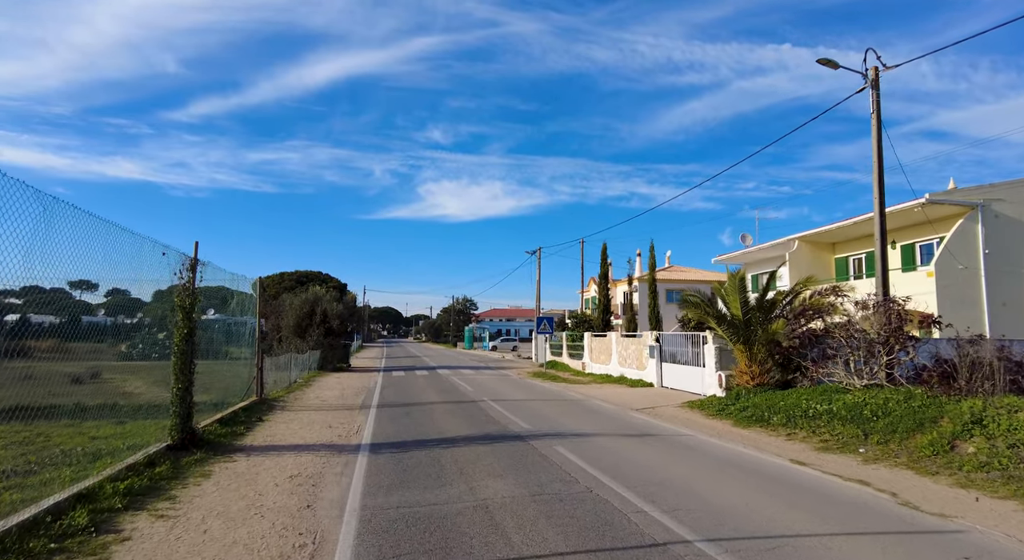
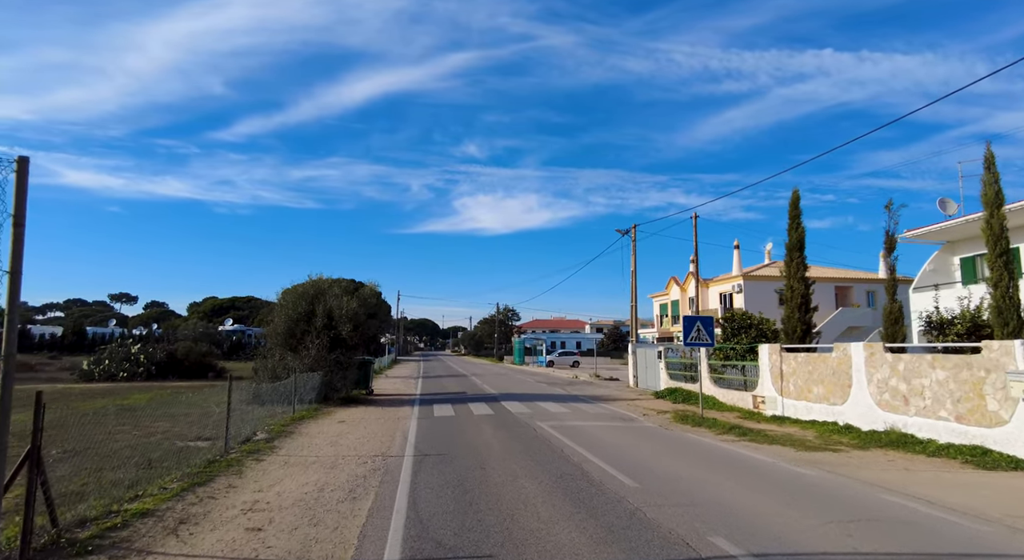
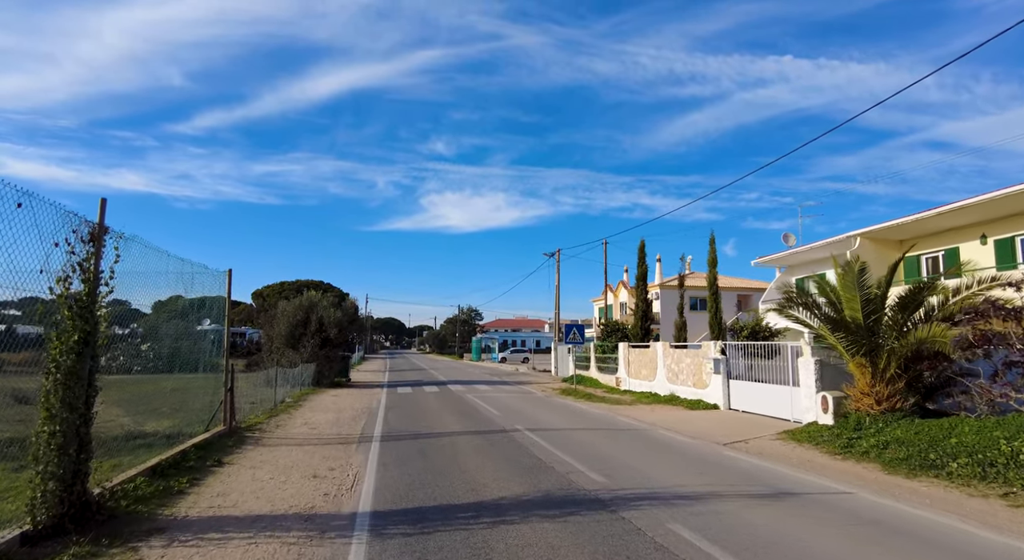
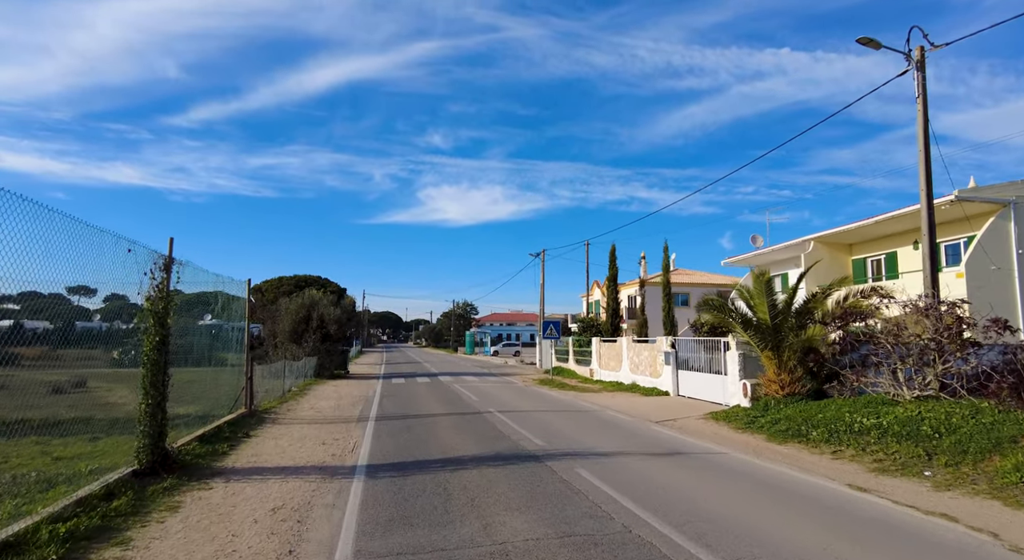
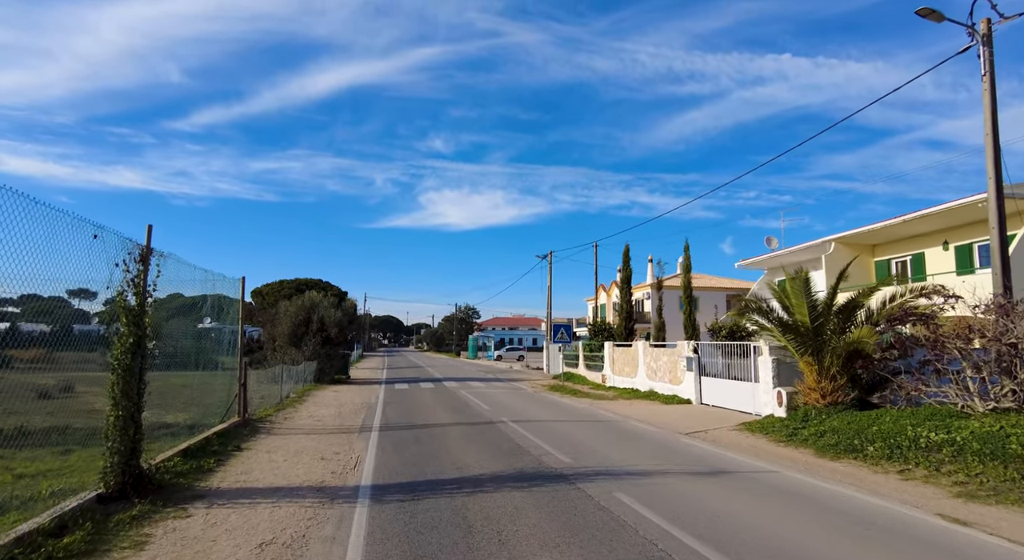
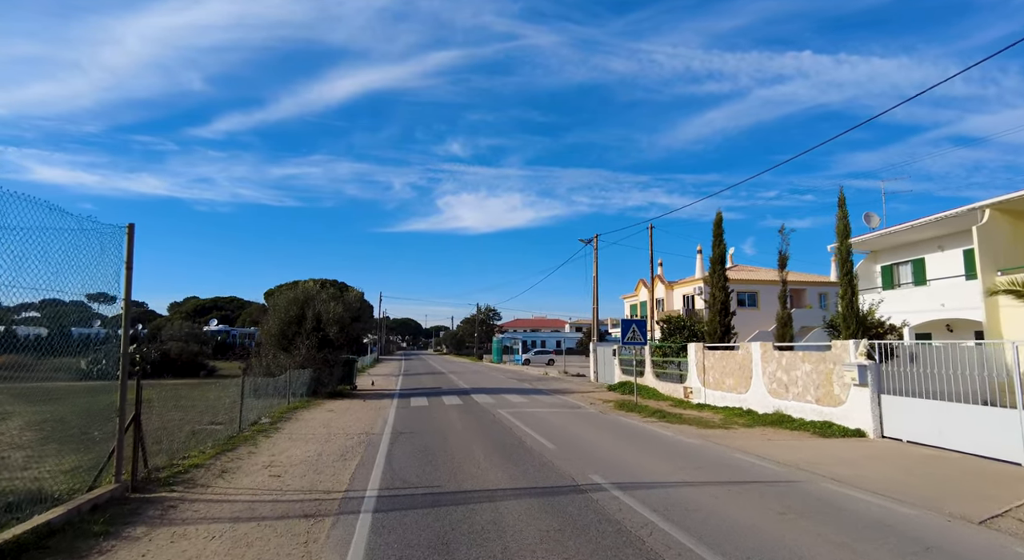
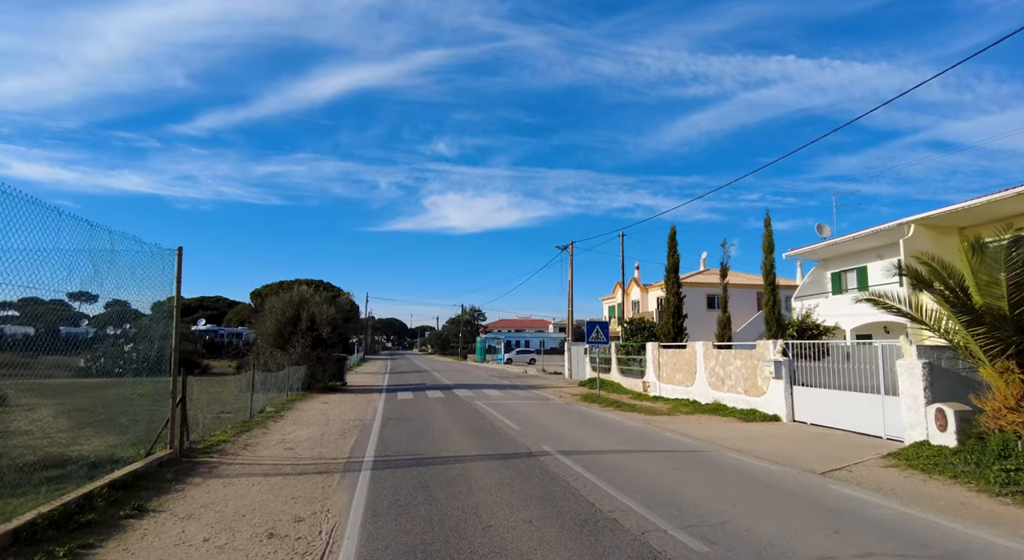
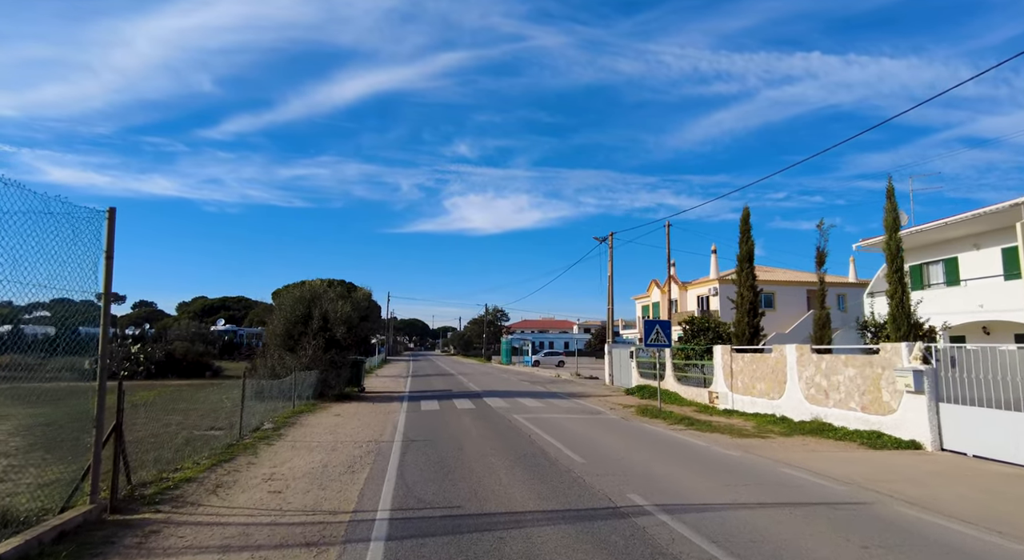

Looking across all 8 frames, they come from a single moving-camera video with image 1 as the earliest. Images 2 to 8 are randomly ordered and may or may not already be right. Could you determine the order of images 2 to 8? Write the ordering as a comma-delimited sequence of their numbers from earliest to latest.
4, 5, 3, 7, 6, 8, 2
